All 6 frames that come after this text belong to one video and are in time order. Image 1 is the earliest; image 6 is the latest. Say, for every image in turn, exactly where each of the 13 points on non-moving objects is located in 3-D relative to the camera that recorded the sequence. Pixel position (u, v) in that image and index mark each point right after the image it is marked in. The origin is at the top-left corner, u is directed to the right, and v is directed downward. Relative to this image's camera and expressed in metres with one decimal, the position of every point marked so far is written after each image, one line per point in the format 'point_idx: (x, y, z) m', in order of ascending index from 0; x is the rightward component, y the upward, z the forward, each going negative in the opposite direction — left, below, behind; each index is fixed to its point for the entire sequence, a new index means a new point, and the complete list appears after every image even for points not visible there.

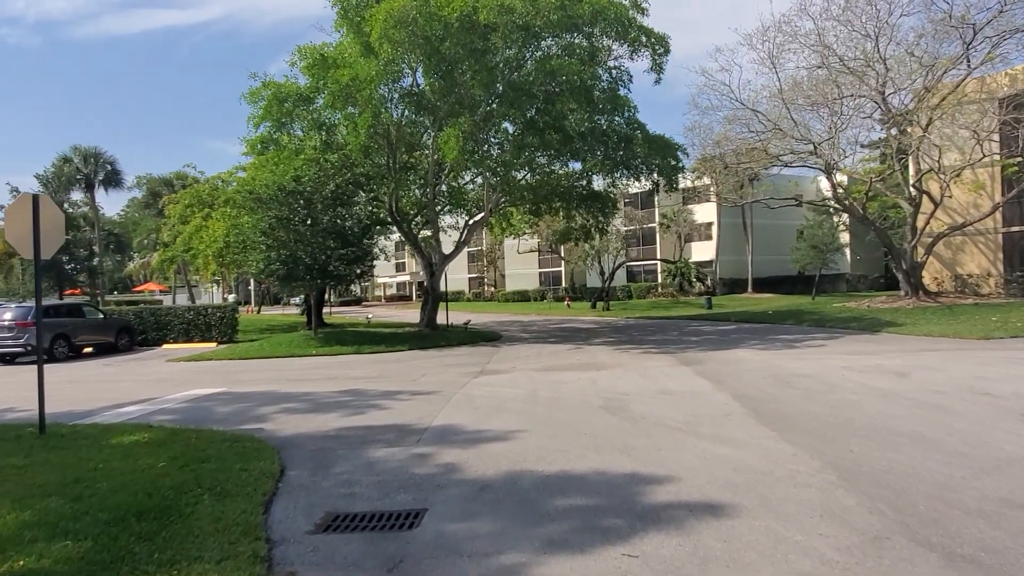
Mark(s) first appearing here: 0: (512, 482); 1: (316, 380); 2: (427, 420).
0: (0.0, -1.7, +6.3) m
1: (-4.0, -1.8, +14.5) m
2: (-1.1, -1.7, +9.6) m
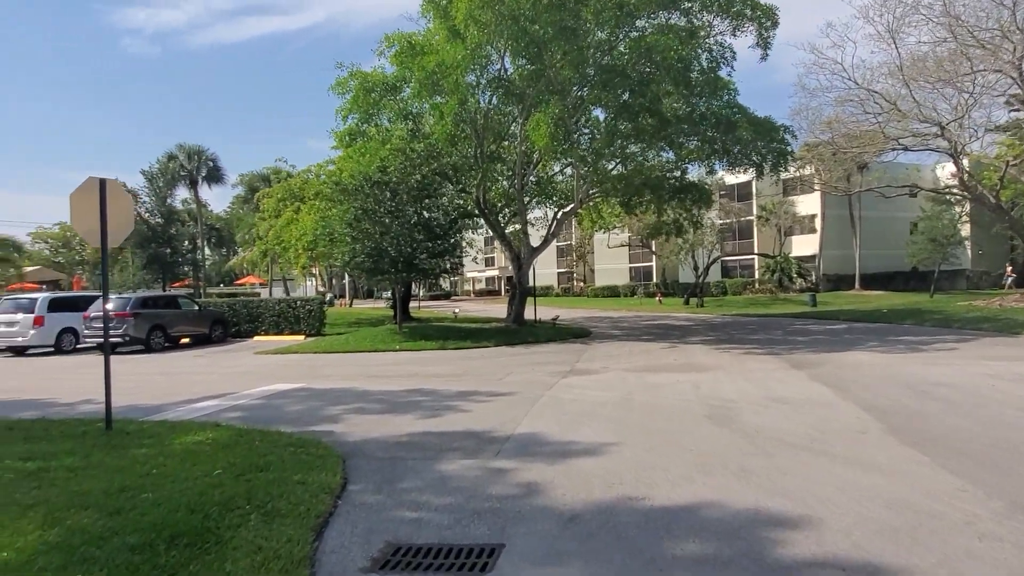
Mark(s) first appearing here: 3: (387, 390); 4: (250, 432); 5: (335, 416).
0: (+0.7, -1.6, +5.3) m
1: (-2.3, -1.7, +13.8) m
2: (0.0, -1.6, +8.6) m
3: (-2.1, -1.7, +12.1) m
4: (-3.0, -1.7, +8.5) m
5: (-2.3, -1.7, +9.7) m
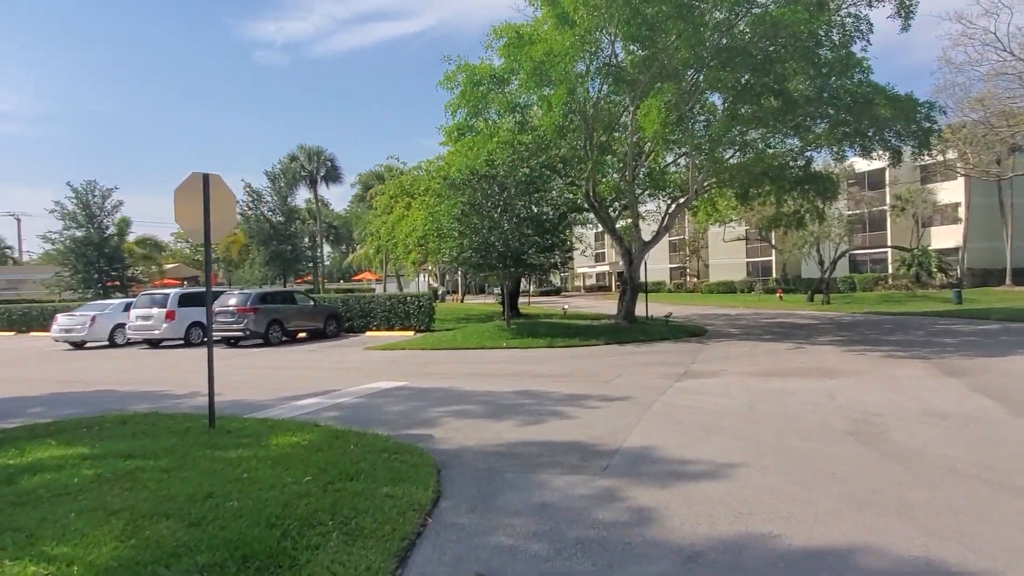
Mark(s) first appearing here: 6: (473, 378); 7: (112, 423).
0: (+1.4, -1.6, +4.4) m
1: (-0.3, -1.6, +13.3) m
2: (+1.1, -1.6, +7.8) m
3: (-0.4, -1.6, +11.6) m
4: (-1.8, -1.6, +8.2) m
5: (-1.0, -1.7, +9.2) m
6: (-0.7, -1.6, +13.2) m
7: (-5.0, -1.7, +9.1) m
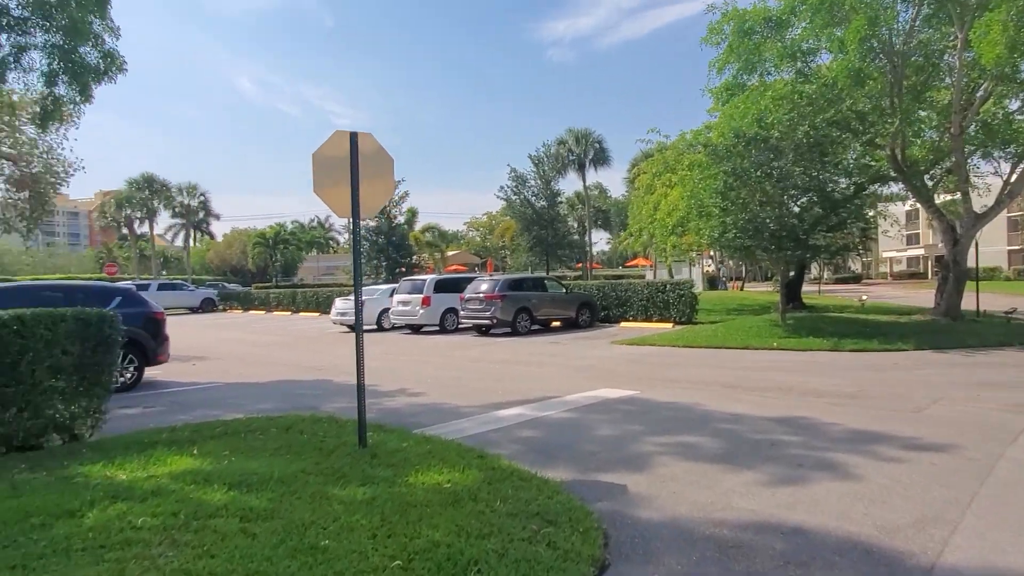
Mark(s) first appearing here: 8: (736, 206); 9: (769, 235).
0: (+1.6, -1.6, +1.3) m
1: (+3.4, -1.5, +10.2) m
2: (+2.6, -1.5, +4.5) m
3: (+2.6, -1.5, +8.6) m
4: (0.0, -1.5, +6.0) m
5: (+1.2, -1.6, +6.7) m
6: (+2.9, -1.5, +10.3) m
7: (-2.6, -1.5, +8.0) m
8: (+5.5, +2.0, +18.0) m
9: (+6.2, +1.3, +17.6) m
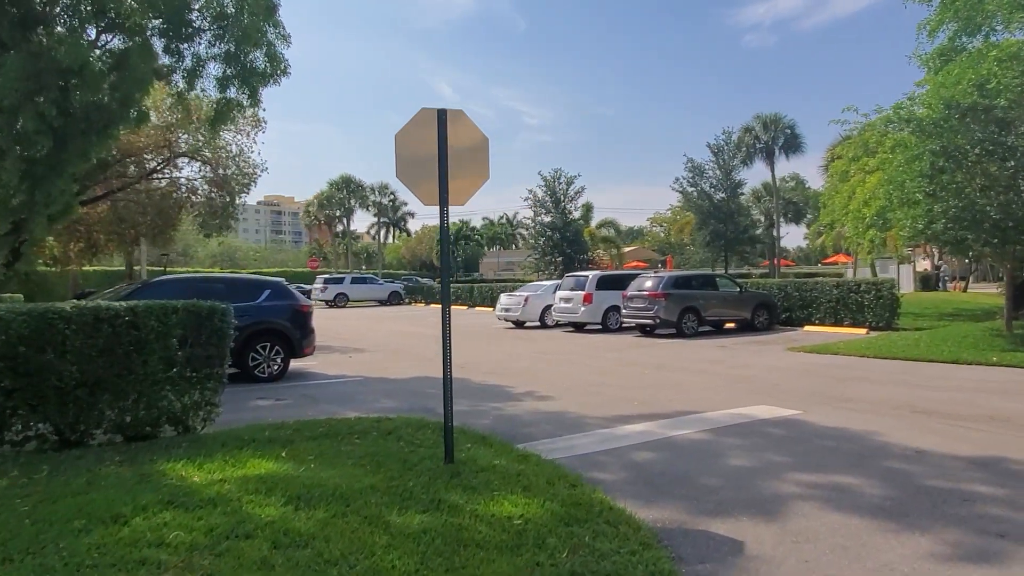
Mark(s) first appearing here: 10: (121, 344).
0: (+0.9, -1.6, 0.0) m
1: (+4.9, -1.5, +8.2) m
2: (+2.8, -1.6, +2.9) m
3: (+3.8, -1.5, +6.8) m
4: (+0.6, -1.5, +4.9) m
5: (+1.9, -1.6, +5.3) m
6: (+4.5, -1.5, +8.3) m
7: (-1.4, -1.5, +7.6) m
8: (+9.0, +2.0, +15.1) m
9: (+9.6, +1.2, +14.6) m
10: (-3.8, -0.5, +7.0) m
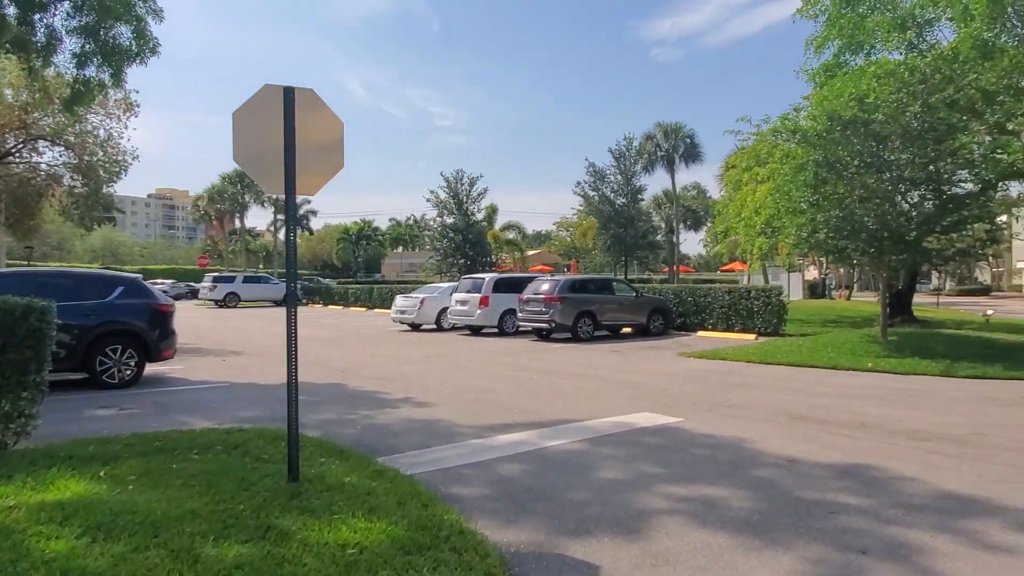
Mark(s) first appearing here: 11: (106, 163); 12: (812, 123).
0: (+0.5, -1.6, -0.4) m
1: (+3.5, -1.6, +8.2) m
2: (+2.0, -1.6, +2.7) m
3: (+2.6, -1.6, +6.7) m
4: (-0.4, -1.5, +4.4) m
5: (+0.9, -1.6, +4.9) m
6: (+3.1, -1.6, +8.3) m
7: (-2.7, -1.5, +6.8) m
8: (+6.8, +1.8, +15.6) m
9: (+7.4, +1.1, +15.1) m
10: (-4.9, -0.5, +6.0) m
11: (-10.9, +3.4, +19.7) m
12: (+6.8, +3.7, +16.6) m
